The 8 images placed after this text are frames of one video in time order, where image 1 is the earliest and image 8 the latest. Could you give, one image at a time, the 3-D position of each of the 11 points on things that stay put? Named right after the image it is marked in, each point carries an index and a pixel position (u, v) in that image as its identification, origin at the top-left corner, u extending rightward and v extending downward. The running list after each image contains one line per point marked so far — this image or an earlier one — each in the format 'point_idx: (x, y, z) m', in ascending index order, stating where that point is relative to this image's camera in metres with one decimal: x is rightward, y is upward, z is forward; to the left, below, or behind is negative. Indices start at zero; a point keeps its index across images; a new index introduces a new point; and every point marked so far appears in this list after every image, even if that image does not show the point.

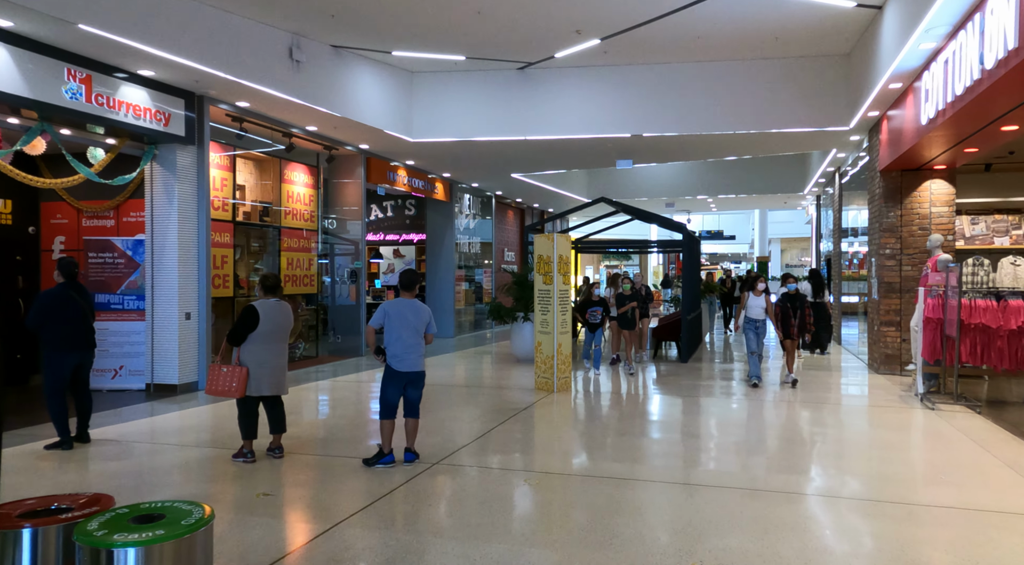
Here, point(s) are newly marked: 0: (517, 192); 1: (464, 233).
0: (+0.1, +2.0, +17.3) m
1: (-1.0, +1.1, +16.5) m
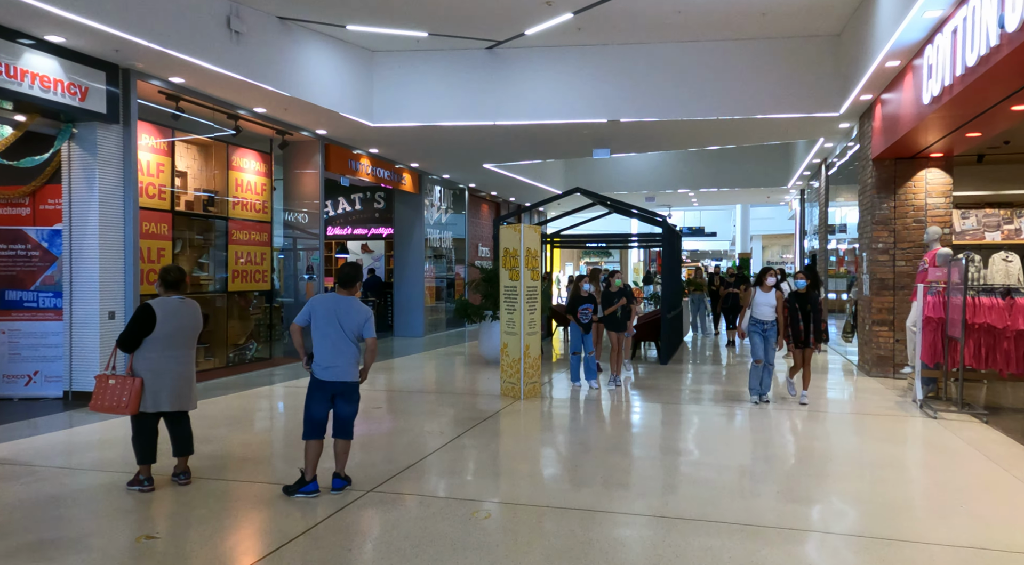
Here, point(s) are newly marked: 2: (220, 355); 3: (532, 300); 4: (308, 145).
0: (-0.5, +2.1, +16.5) m
1: (-1.6, +1.1, +15.7) m
2: (-4.0, -1.0, +10.4) m
3: (+0.2, -0.2, +7.5) m
4: (-3.1, +2.1, +11.7) m
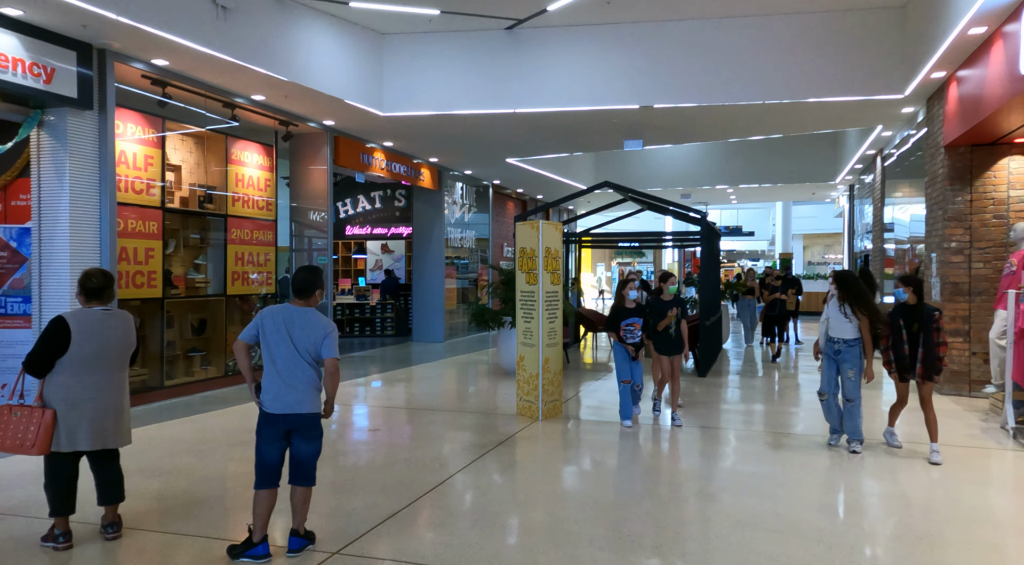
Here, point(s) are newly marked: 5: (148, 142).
0: (+0.1, +2.1, +15.6) m
1: (-1.1, +1.1, +14.8) m
2: (-3.7, -1.0, +9.7) m
3: (+0.3, -0.2, +6.6) m
4: (-2.8, +2.1, +10.9) m
5: (-3.9, +1.5, +8.3) m
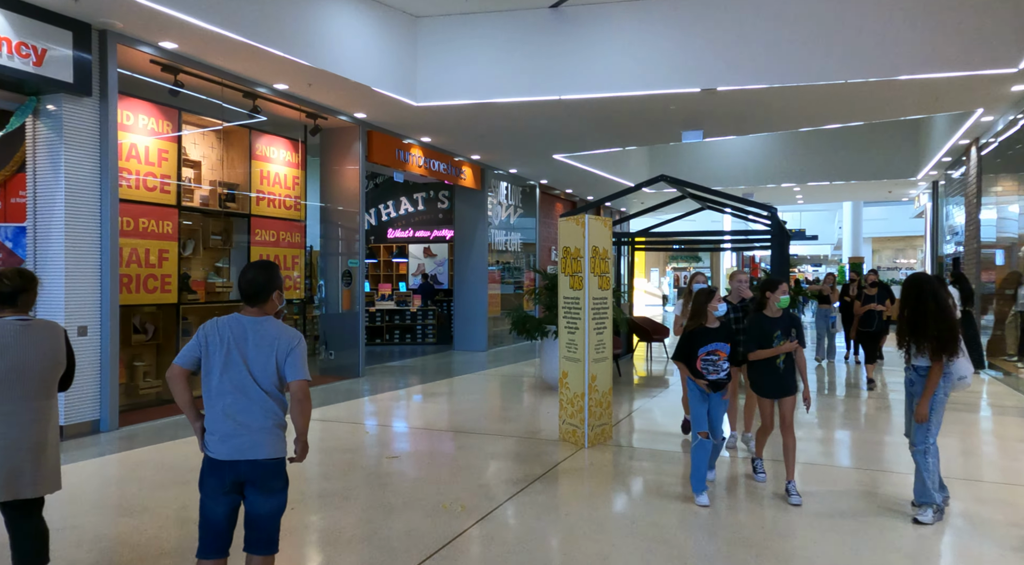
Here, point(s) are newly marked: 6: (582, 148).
0: (+1.0, +2.0, +14.6) m
1: (-0.2, +1.0, +14.0) m
2: (-3.2, -1.1, +9.0) m
3: (+0.7, -0.3, +5.7) m
4: (-2.2, +2.0, +10.2) m
5: (-3.5, +1.5, +7.7) m
6: (+1.0, +2.0, +11.2) m
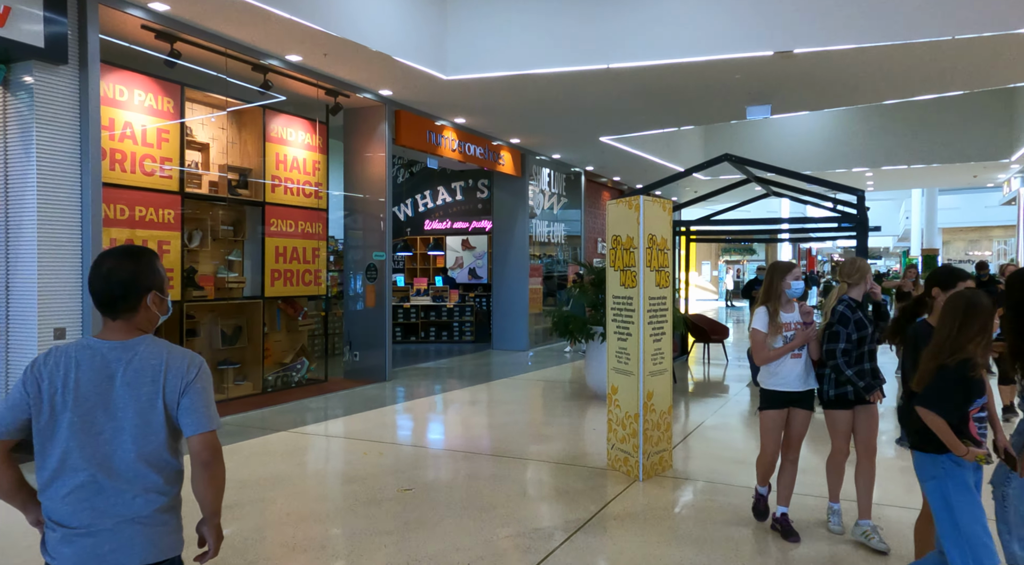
0: (+1.8, +2.1, +13.6) m
1: (+0.5, +1.1, +13.0) m
2: (-2.7, -1.0, +8.2) m
3: (+0.9, -0.2, +4.7) m
4: (-1.7, +2.1, +9.3) m
5: (-3.1, +1.5, +6.9) m
6: (+1.6, +2.1, +10.1) m
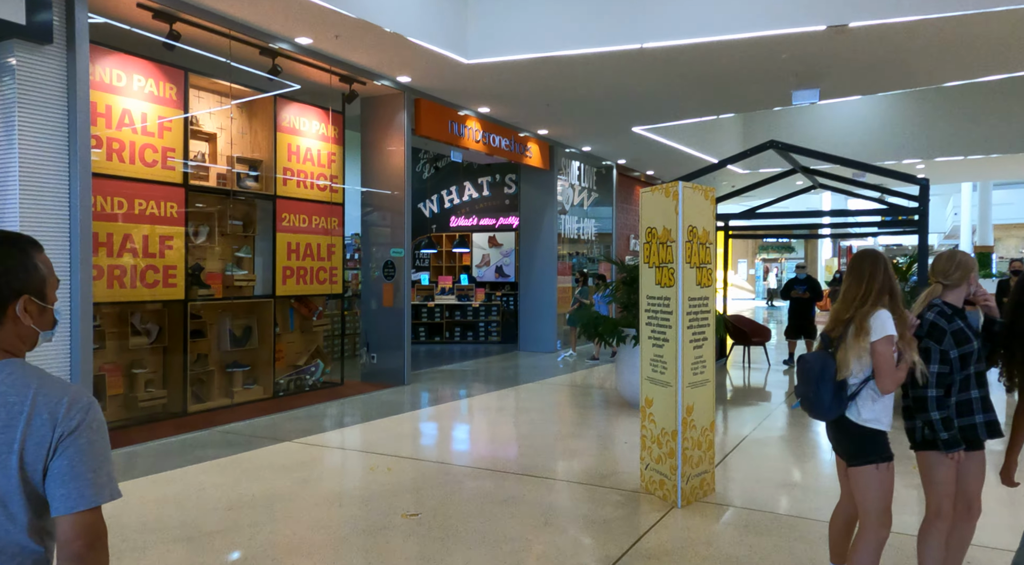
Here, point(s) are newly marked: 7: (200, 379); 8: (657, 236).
0: (+2.2, +2.1, +12.9) m
1: (+1.0, +1.1, +12.4) m
2: (-2.5, -1.0, +7.8) m
3: (+1.0, -0.2, +4.1) m
4: (-1.4, +2.1, +8.8) m
5: (-2.9, +1.5, +6.5) m
6: (+1.9, +2.1, +9.5) m
7: (-2.9, -0.9, +7.1) m
8: (+0.8, +0.3, +4.1) m
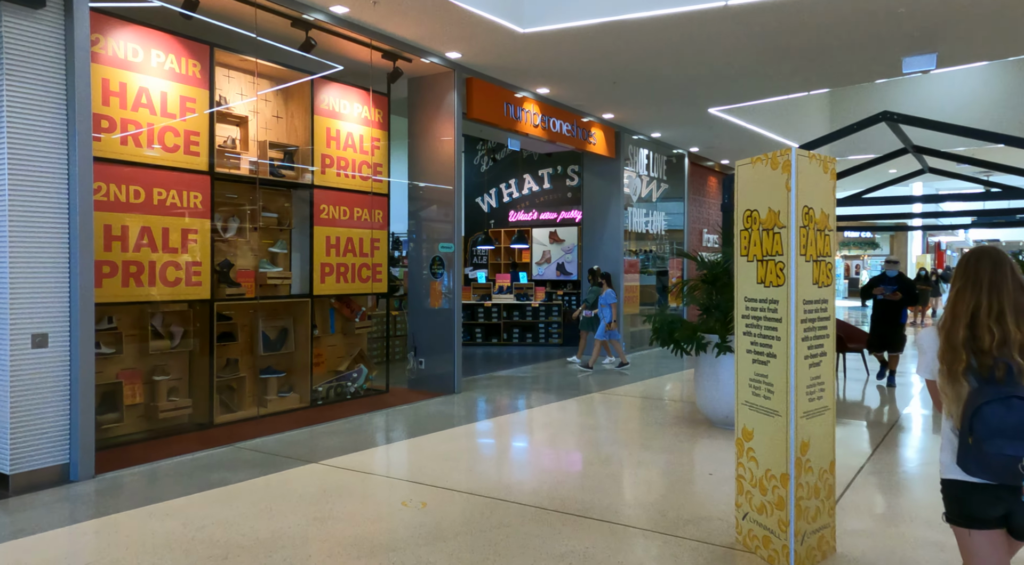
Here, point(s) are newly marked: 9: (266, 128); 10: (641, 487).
0: (+3.2, +2.1, +11.9) m
1: (+1.9, +1.1, +11.5) m
2: (-1.9, -1.0, +7.1) m
3: (+1.2, -0.2, +3.1) m
4: (-0.7, +2.1, +8.0) m
5: (-2.5, +1.6, +5.8) m
6: (+2.6, +2.1, +8.5) m
7: (-2.4, -0.9, +6.4) m
8: (+1.0, +0.3, +3.2) m
9: (-2.1, +1.3, +6.5) m
10: (+0.8, -1.2, +4.6) m
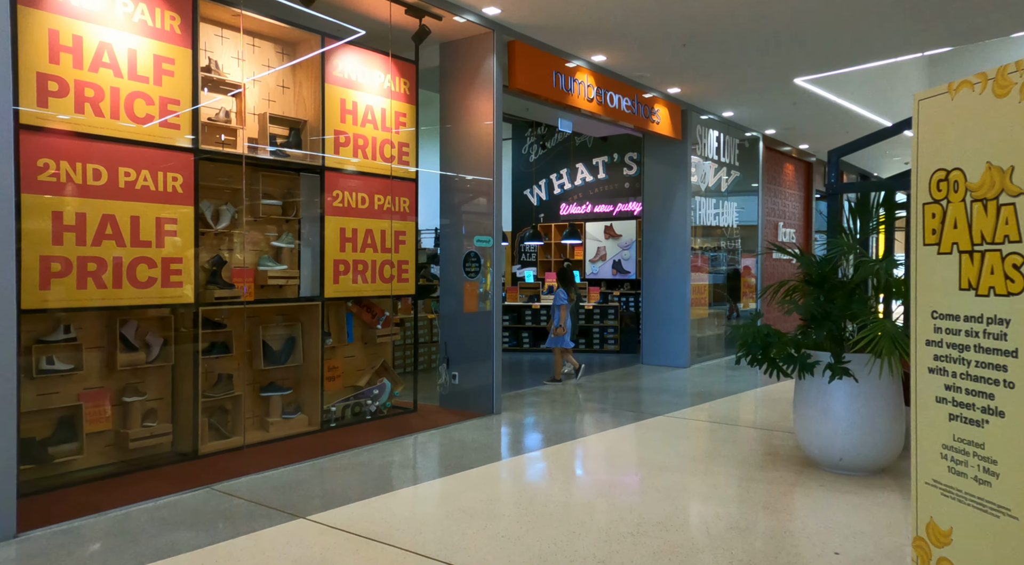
0: (+3.9, +2.1, +10.4) m
1: (+2.6, +1.1, +10.1) m
2: (-1.5, -1.0, +6.0) m
3: (+1.4, -0.2, +1.8) m
4: (-0.3, +2.1, +6.9) m
5: (-2.2, +1.5, +4.8) m
6: (+3.1, +2.1, +7.1) m
7: (-2.0, -0.9, +5.4) m
8: (+1.2, +0.2, +1.9) m
9: (-1.8, +1.3, +5.5) m
10: (+1.0, -1.2, +3.3) m
